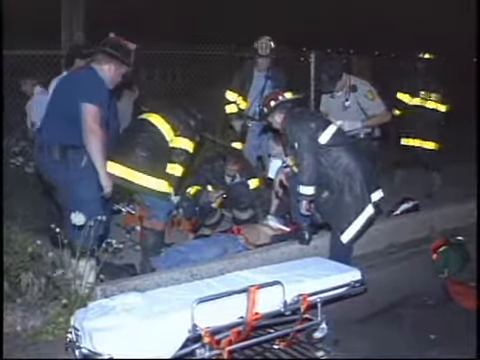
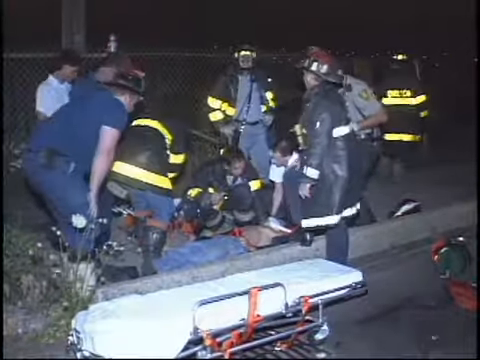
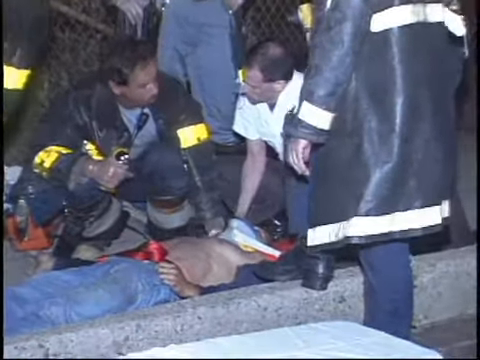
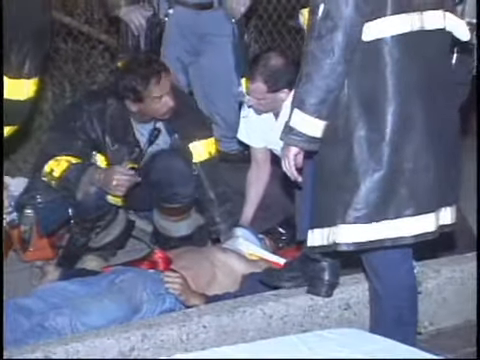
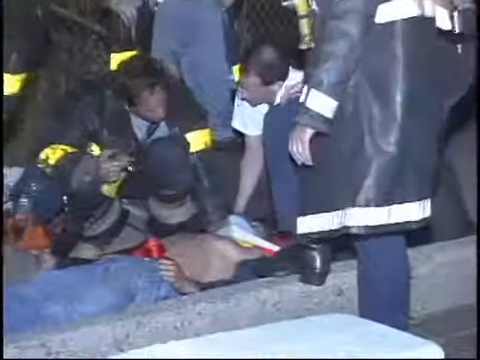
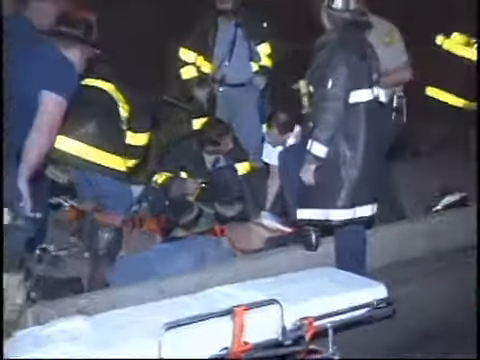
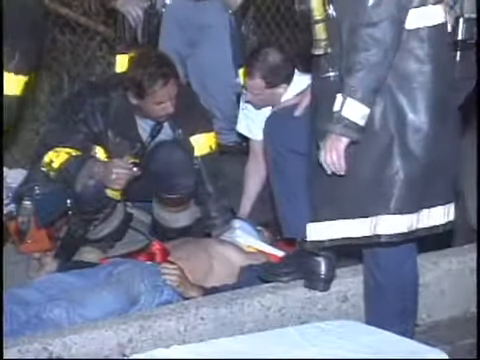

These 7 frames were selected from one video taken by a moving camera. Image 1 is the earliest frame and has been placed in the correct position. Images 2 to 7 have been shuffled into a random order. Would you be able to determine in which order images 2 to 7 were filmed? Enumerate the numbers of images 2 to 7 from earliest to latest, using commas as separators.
2, 6, 5, 7, 4, 3
